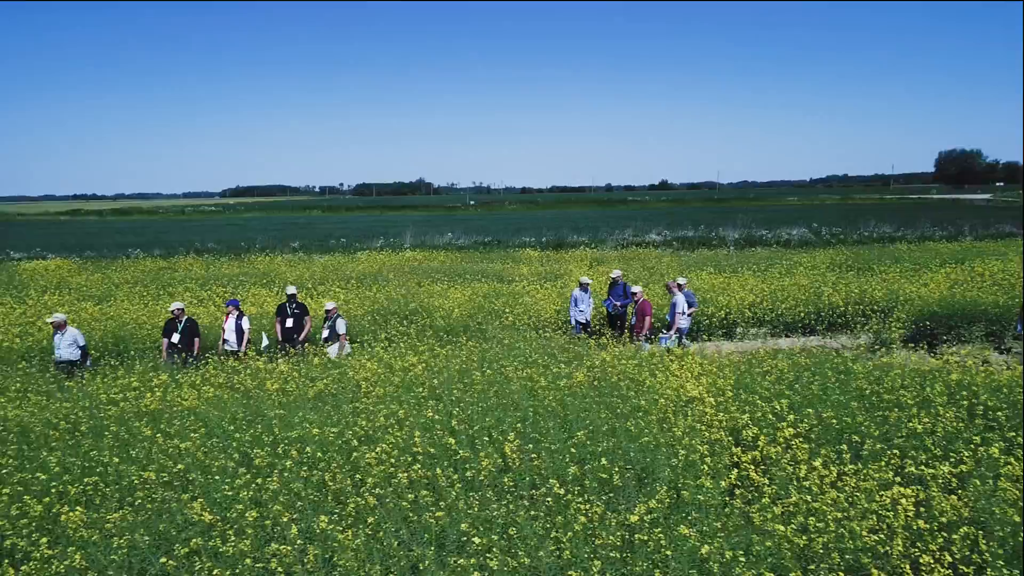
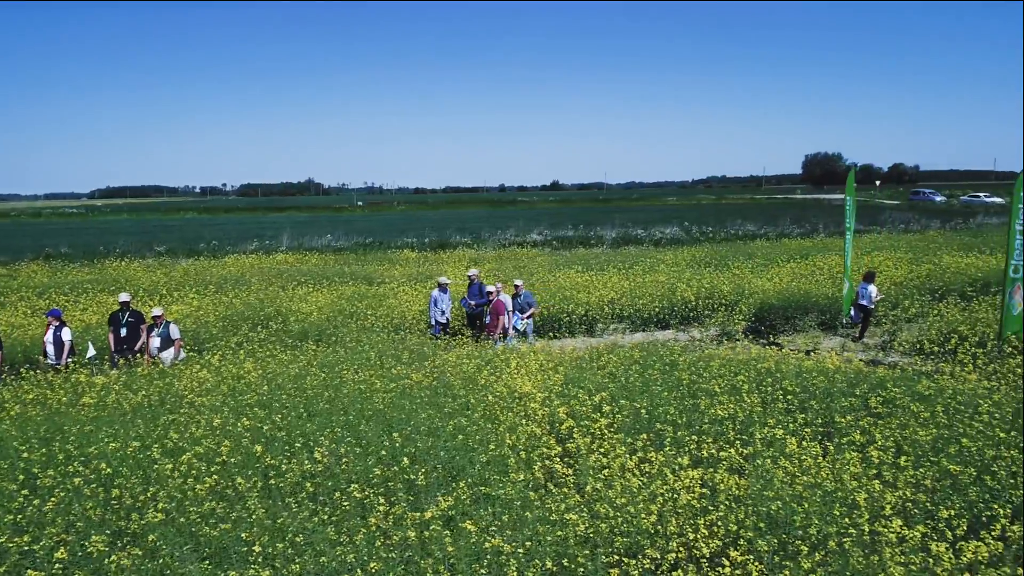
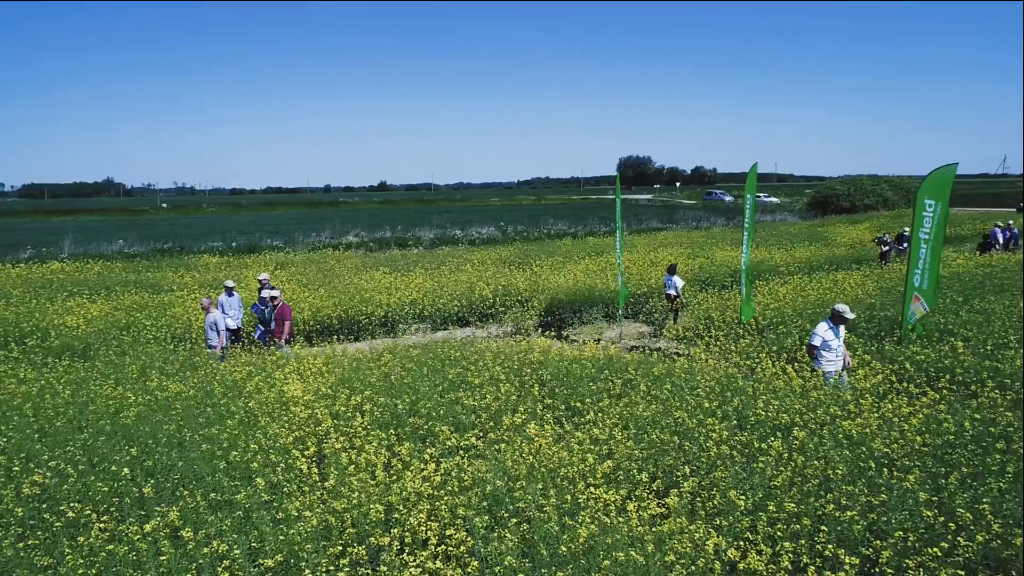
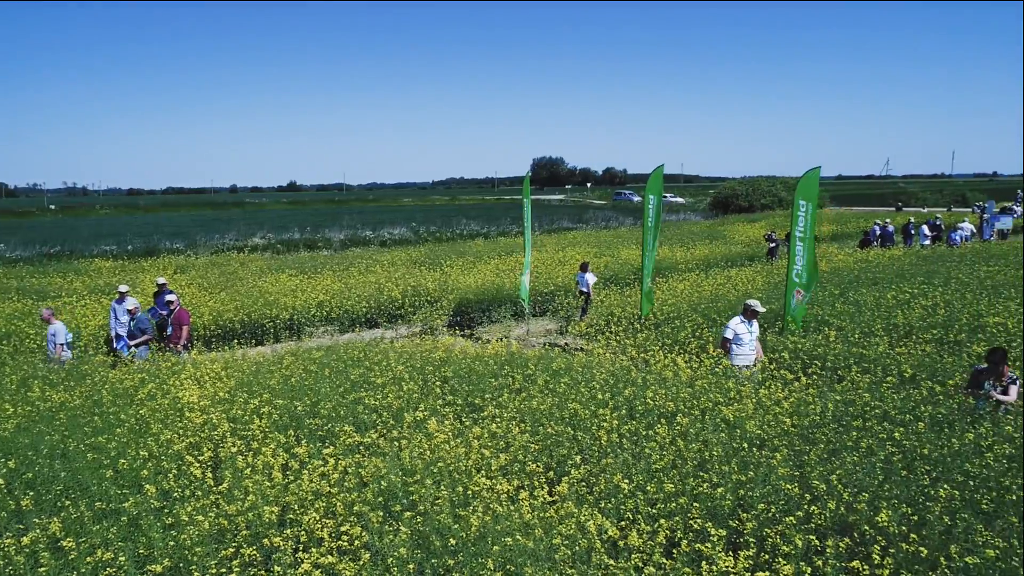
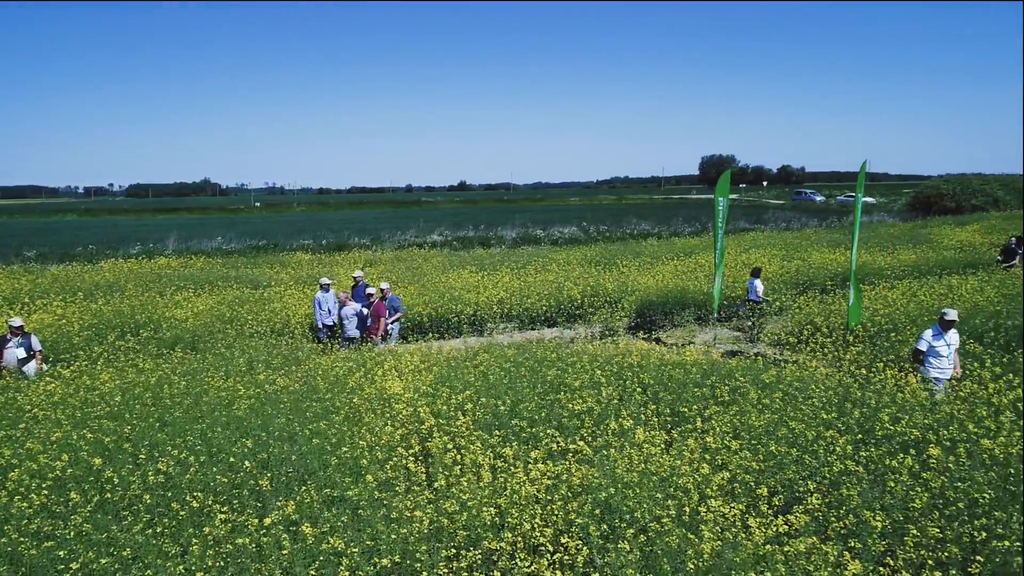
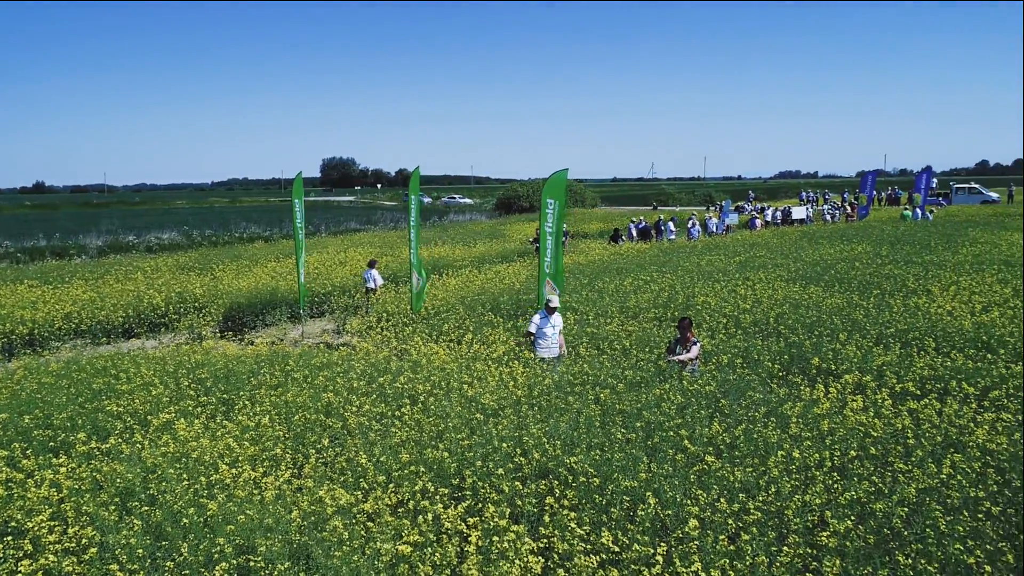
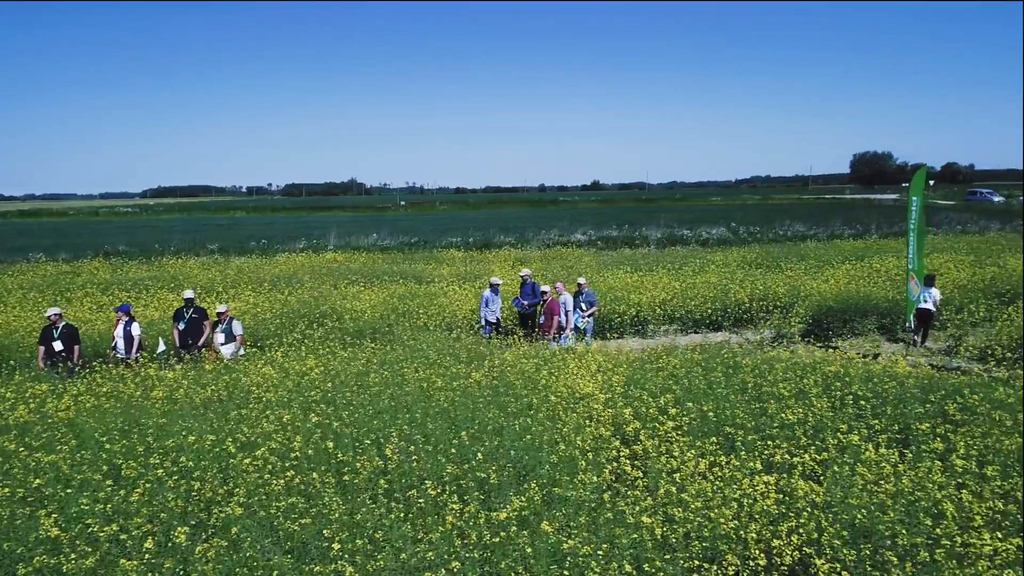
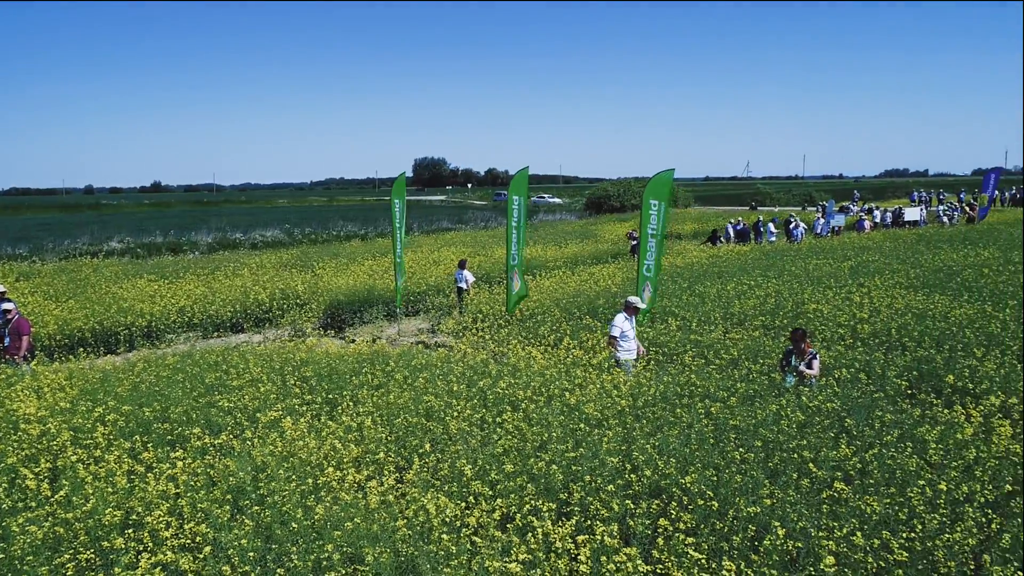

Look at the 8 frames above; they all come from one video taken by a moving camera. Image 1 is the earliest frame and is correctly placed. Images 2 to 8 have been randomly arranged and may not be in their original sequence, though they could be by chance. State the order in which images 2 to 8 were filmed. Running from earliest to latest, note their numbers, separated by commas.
7, 2, 5, 3, 4, 8, 6
